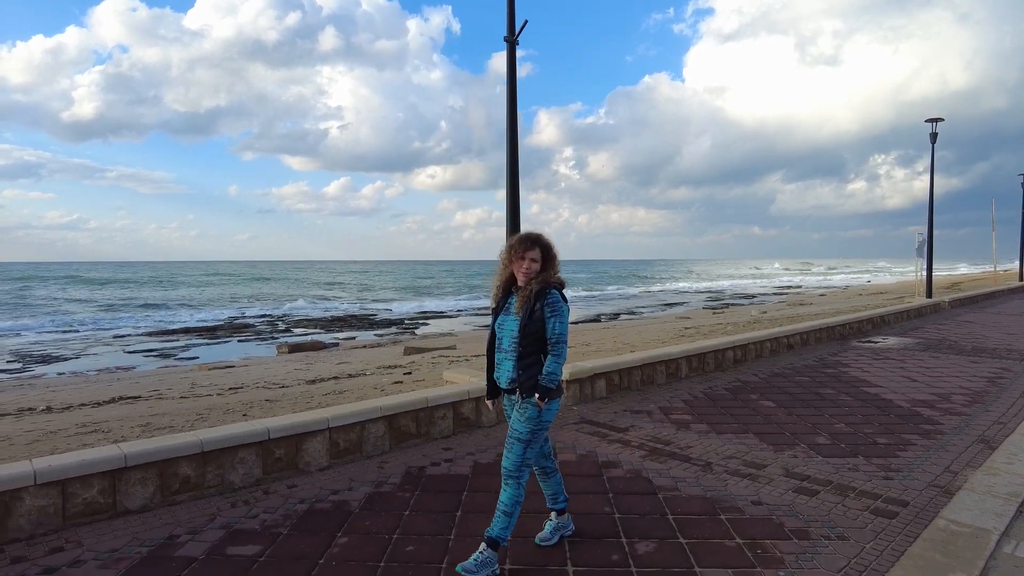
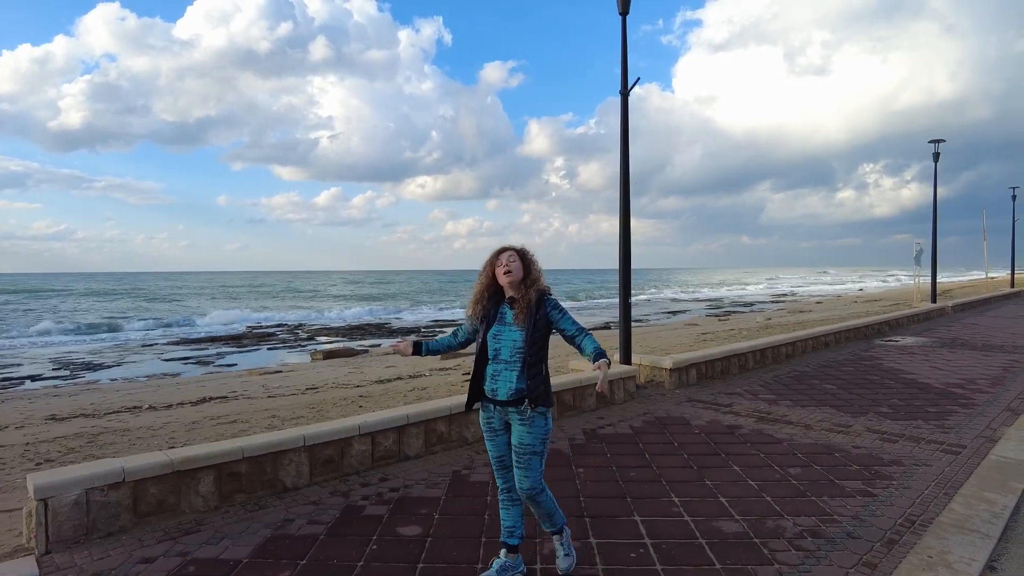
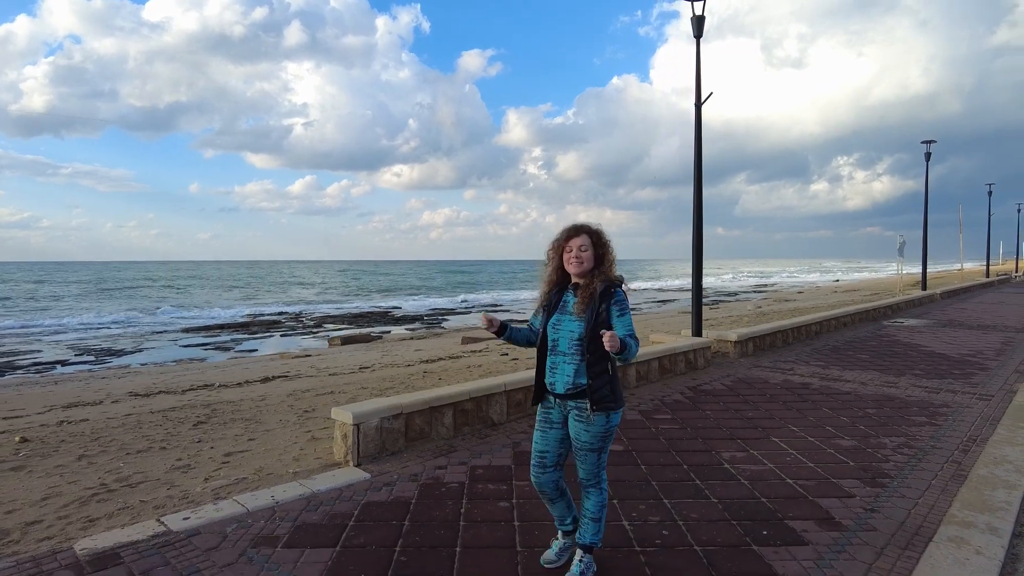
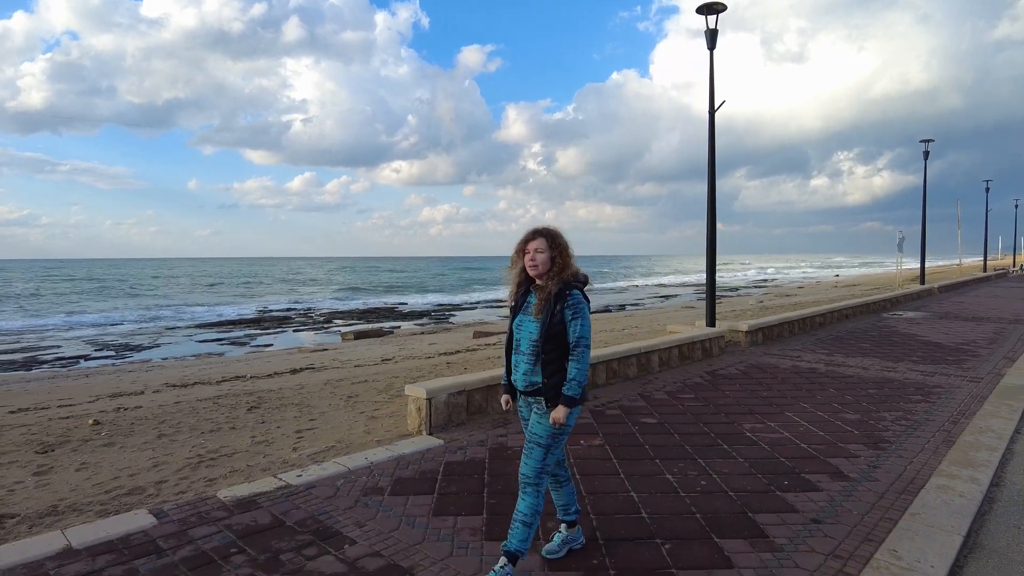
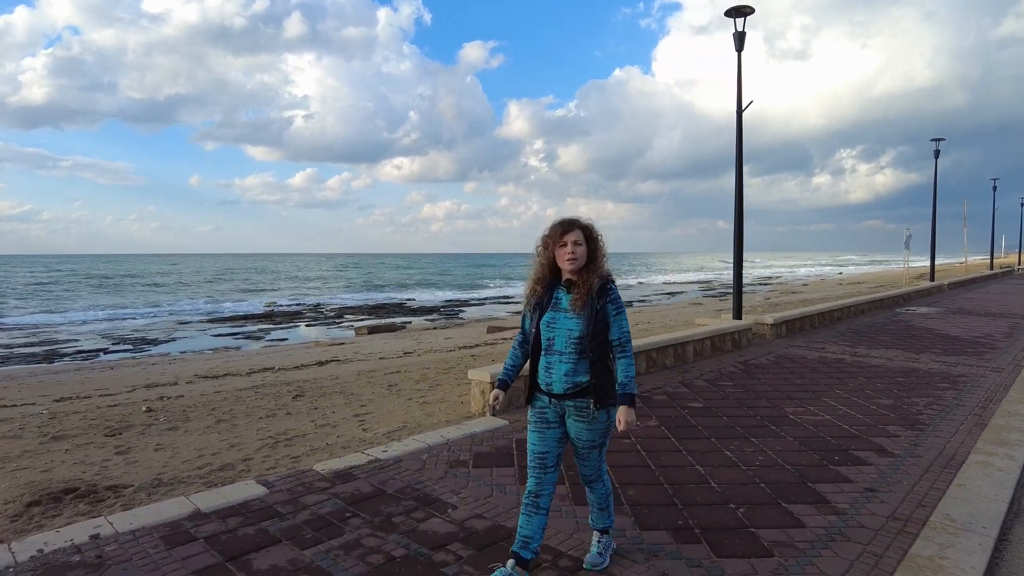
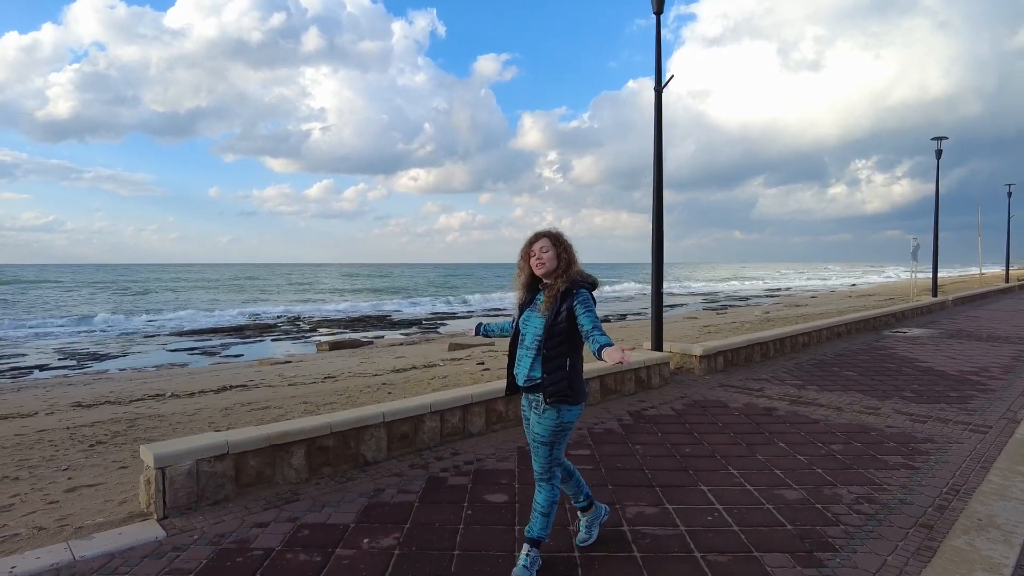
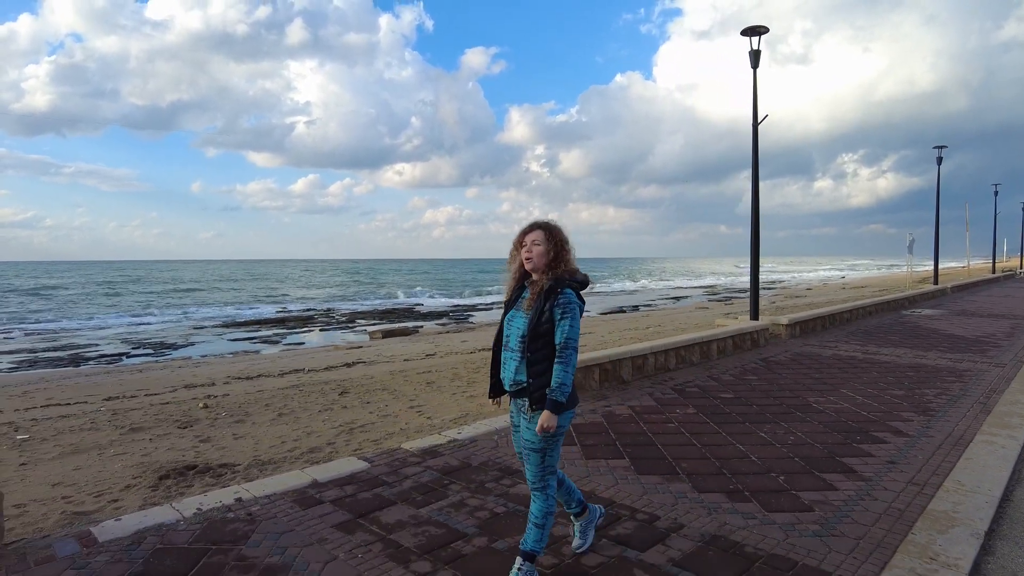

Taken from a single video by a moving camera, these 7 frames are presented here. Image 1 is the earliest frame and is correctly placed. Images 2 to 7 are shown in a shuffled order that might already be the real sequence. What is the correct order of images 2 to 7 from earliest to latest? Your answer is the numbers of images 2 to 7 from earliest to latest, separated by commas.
2, 6, 3, 4, 5, 7
